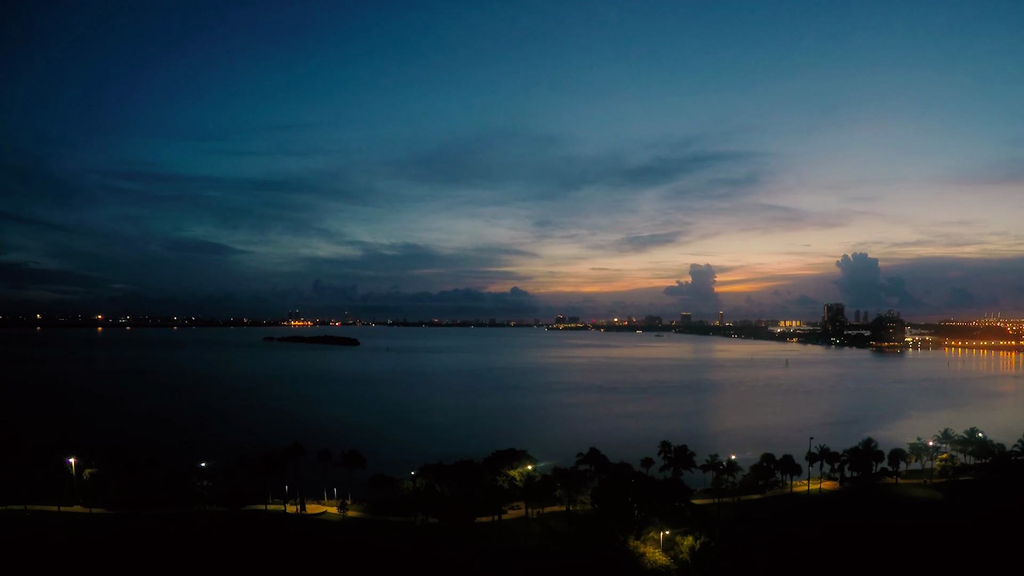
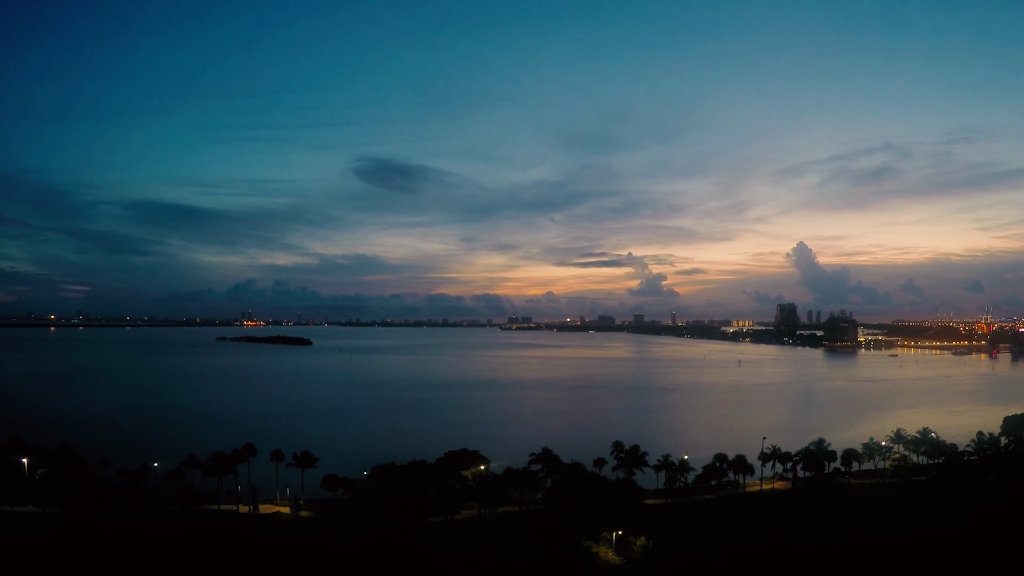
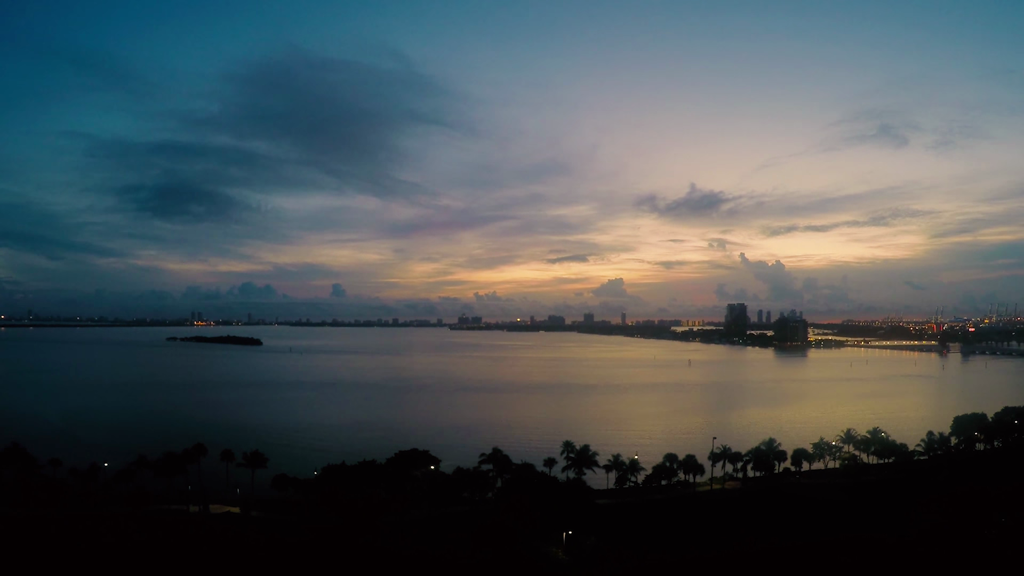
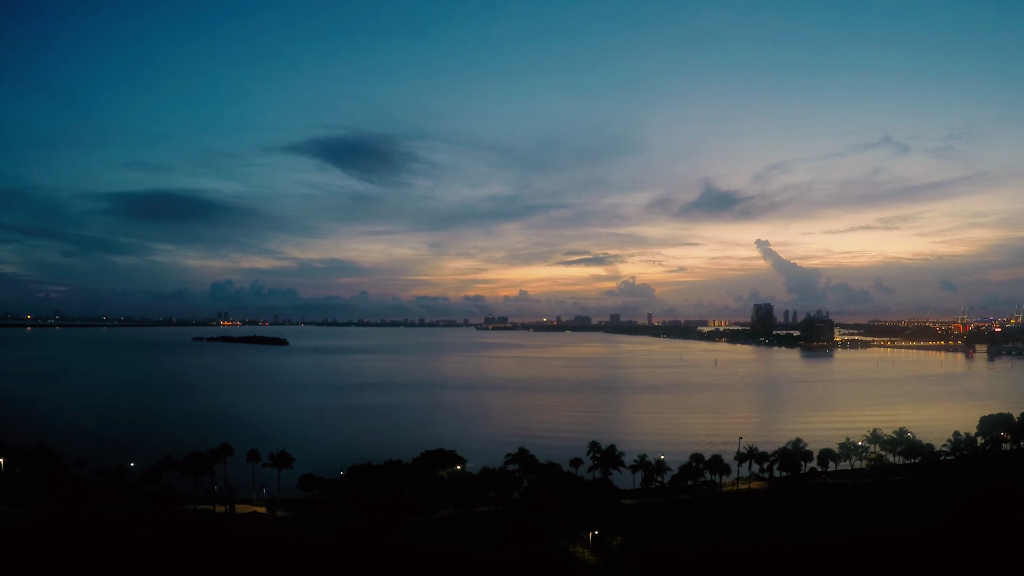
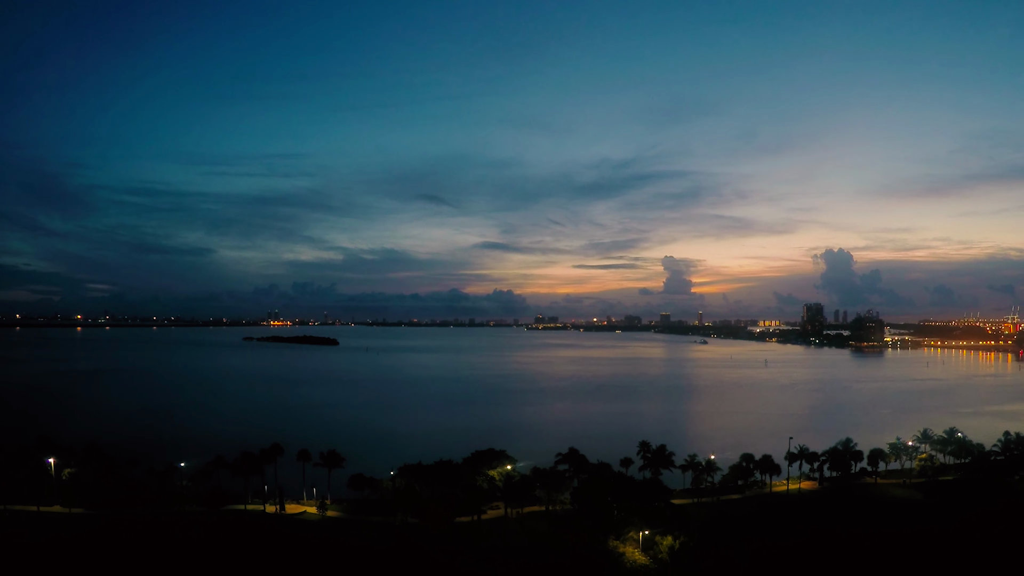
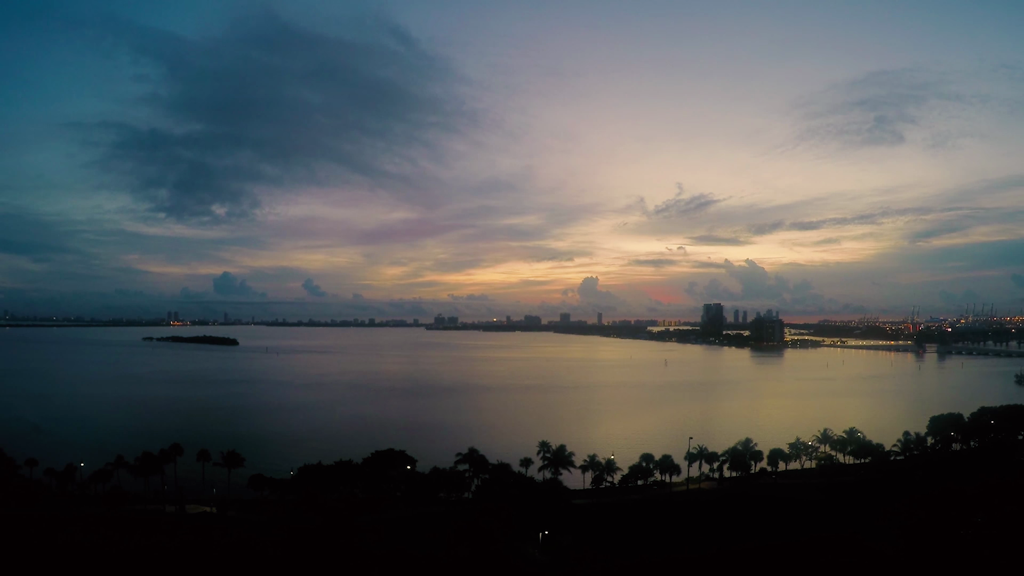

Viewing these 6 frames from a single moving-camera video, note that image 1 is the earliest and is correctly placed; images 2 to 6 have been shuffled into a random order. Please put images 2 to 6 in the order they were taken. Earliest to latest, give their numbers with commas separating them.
5, 2, 4, 3, 6
